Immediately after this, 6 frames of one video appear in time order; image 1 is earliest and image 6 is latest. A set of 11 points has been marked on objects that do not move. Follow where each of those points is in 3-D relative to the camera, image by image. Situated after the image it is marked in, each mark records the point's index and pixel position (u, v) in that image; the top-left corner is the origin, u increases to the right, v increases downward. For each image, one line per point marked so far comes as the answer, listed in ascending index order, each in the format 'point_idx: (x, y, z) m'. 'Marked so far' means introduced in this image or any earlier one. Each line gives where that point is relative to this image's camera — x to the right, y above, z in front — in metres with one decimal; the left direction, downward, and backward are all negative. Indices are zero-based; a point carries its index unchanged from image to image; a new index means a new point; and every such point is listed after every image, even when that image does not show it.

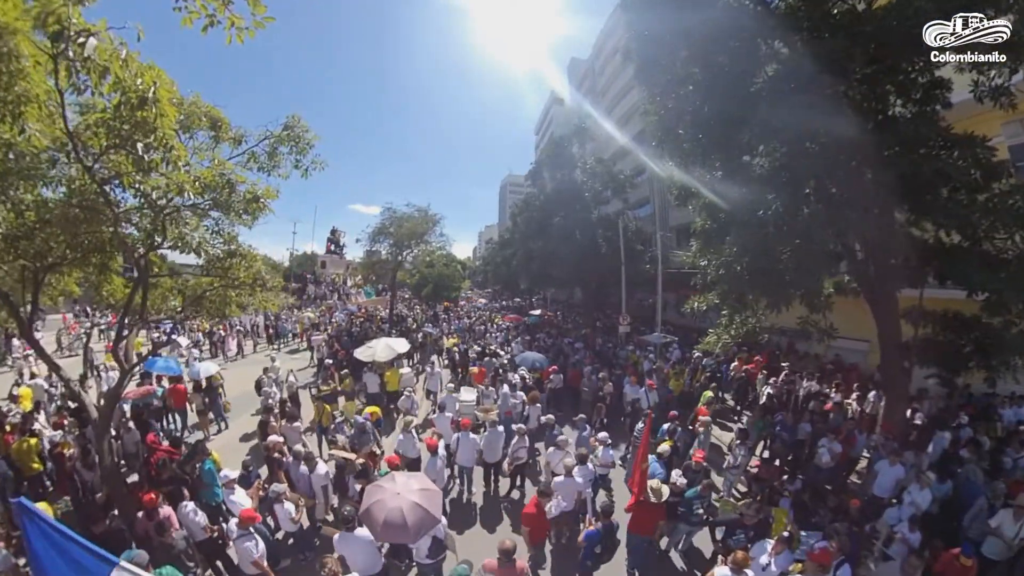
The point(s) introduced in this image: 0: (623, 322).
0: (+3.4, -1.1, +16.0) m
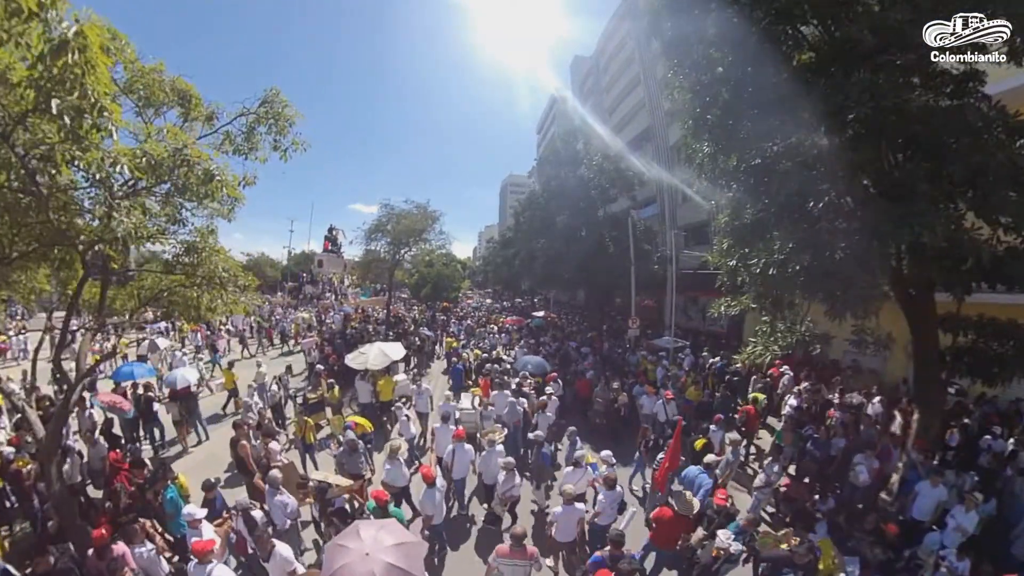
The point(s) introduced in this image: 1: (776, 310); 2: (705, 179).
0: (+3.5, -1.1, +15.1) m
1: (+4.2, -0.4, +8.1) m
2: (+3.3, +1.9, +8.8) m
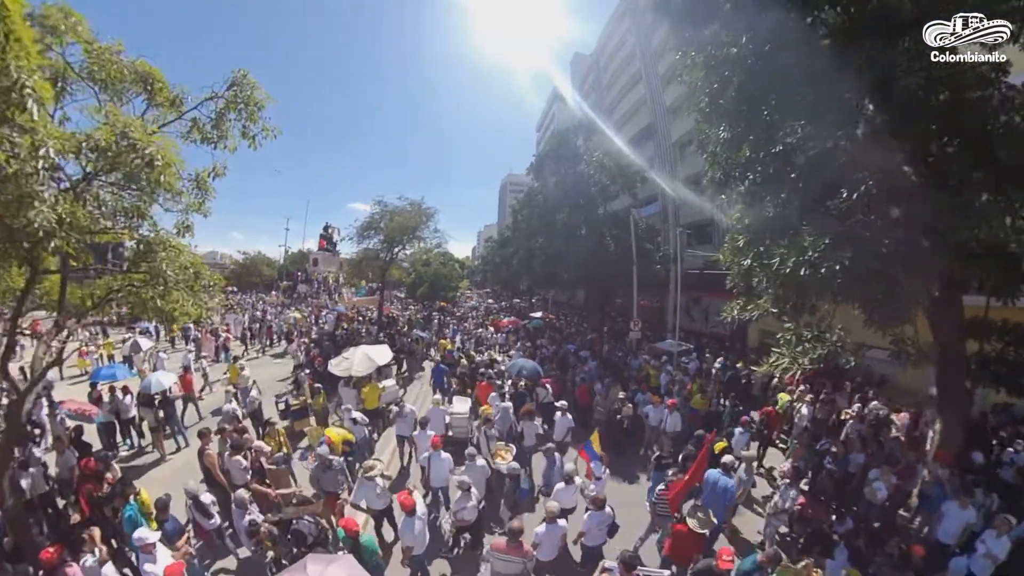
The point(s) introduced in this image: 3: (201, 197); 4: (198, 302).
0: (+3.4, -1.2, +14.5) m
1: (+4.2, -0.4, +7.4) m
2: (+3.2, +1.8, +8.1) m
3: (-4.3, +1.3, +7.2) m
4: (-4.0, -0.2, +6.5) m
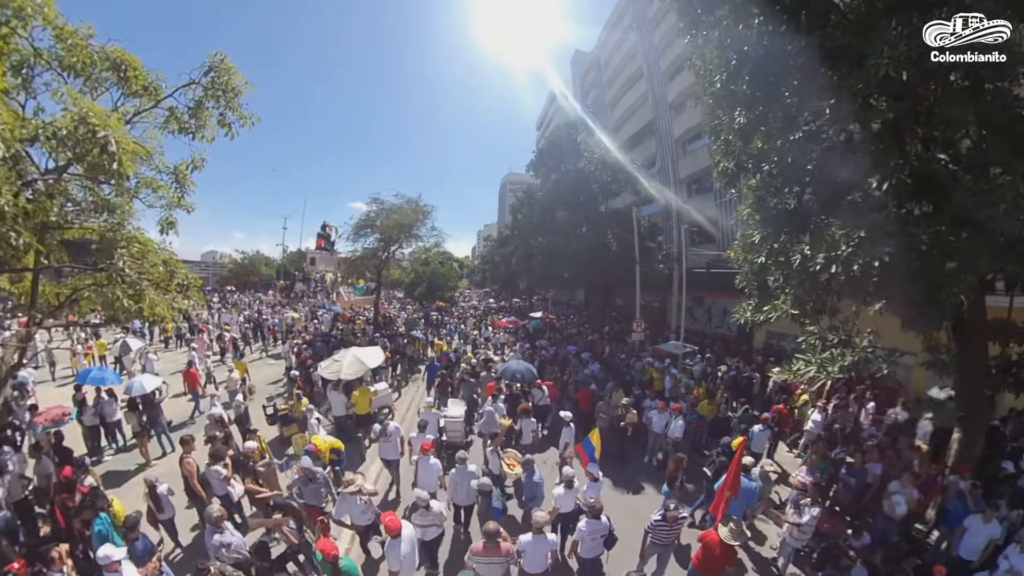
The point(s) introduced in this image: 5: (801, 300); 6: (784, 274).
0: (+3.4, -1.1, +14.1) m
1: (+4.1, -0.4, +7.0) m
2: (+3.2, +1.8, +7.7) m
3: (-4.4, +1.3, +6.7) m
4: (-4.0, -0.2, +6.1) m
5: (+3.8, -0.2, +6.9) m
6: (+3.6, +0.2, +7.0) m
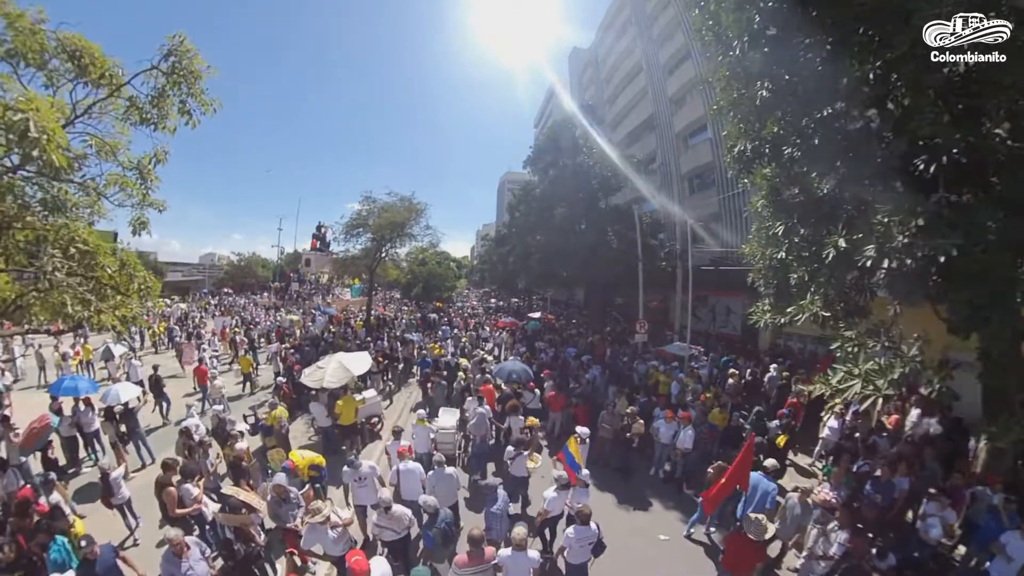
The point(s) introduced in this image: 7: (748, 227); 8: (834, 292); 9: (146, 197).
0: (+3.3, -1.1, +13.5) m
1: (+4.1, -0.4, +6.4) m
2: (+3.1, +1.9, +7.1) m
3: (-4.5, +1.2, +6.2) m
4: (-4.1, -0.2, +5.5) m
5: (+3.8, -0.2, +6.3) m
6: (+3.5, +0.2, +6.4) m
7: (+8.9, +2.3, +19.2) m
8: (+3.7, -0.1, +6.2) m
9: (-4.5, +1.1, +6.3) m
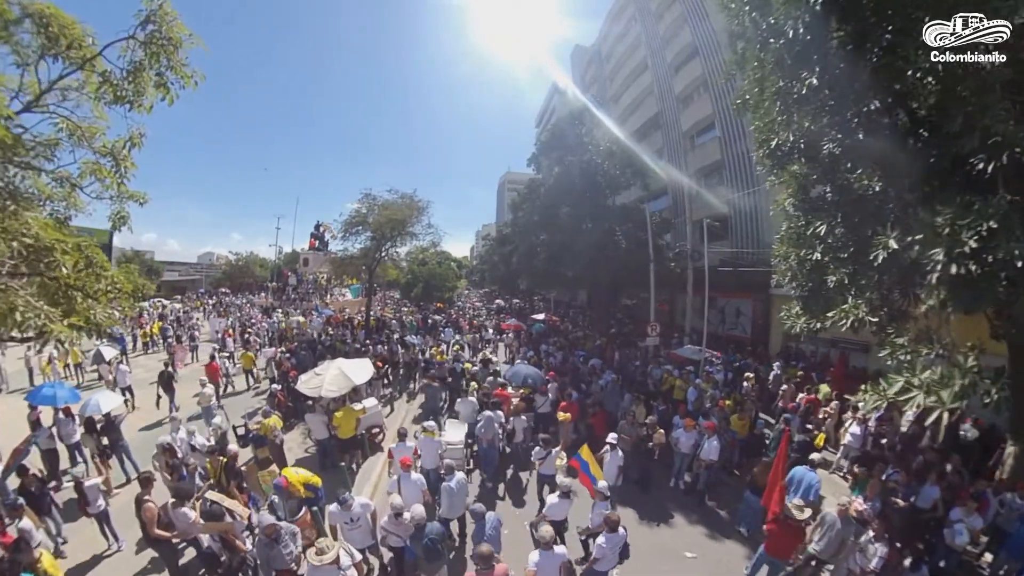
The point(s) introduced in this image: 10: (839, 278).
0: (+3.5, -1.1, +13.0) m
1: (+4.2, -0.4, +5.9) m
2: (+3.3, +1.8, +6.6) m
3: (-4.3, +1.2, +5.6) m
4: (-3.9, -0.2, +4.9) m
5: (+3.9, -0.2, +5.8) m
6: (+3.7, +0.2, +5.9) m
7: (+9.0, +2.3, +18.7) m
8: (+3.9, -0.1, +5.7) m
9: (-4.4, +1.1, +5.7) m
10: (+3.7, +0.1, +6.1) m
